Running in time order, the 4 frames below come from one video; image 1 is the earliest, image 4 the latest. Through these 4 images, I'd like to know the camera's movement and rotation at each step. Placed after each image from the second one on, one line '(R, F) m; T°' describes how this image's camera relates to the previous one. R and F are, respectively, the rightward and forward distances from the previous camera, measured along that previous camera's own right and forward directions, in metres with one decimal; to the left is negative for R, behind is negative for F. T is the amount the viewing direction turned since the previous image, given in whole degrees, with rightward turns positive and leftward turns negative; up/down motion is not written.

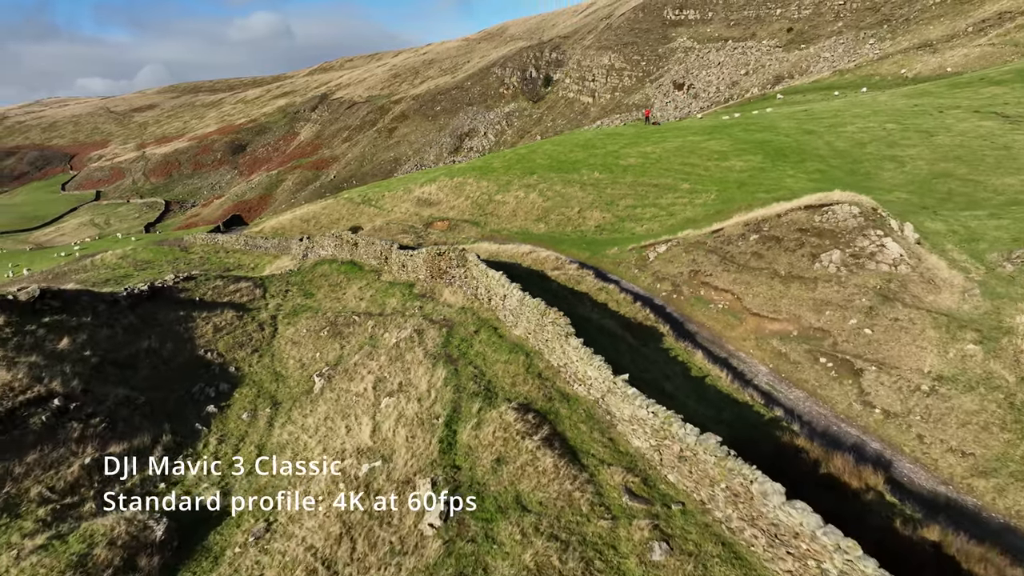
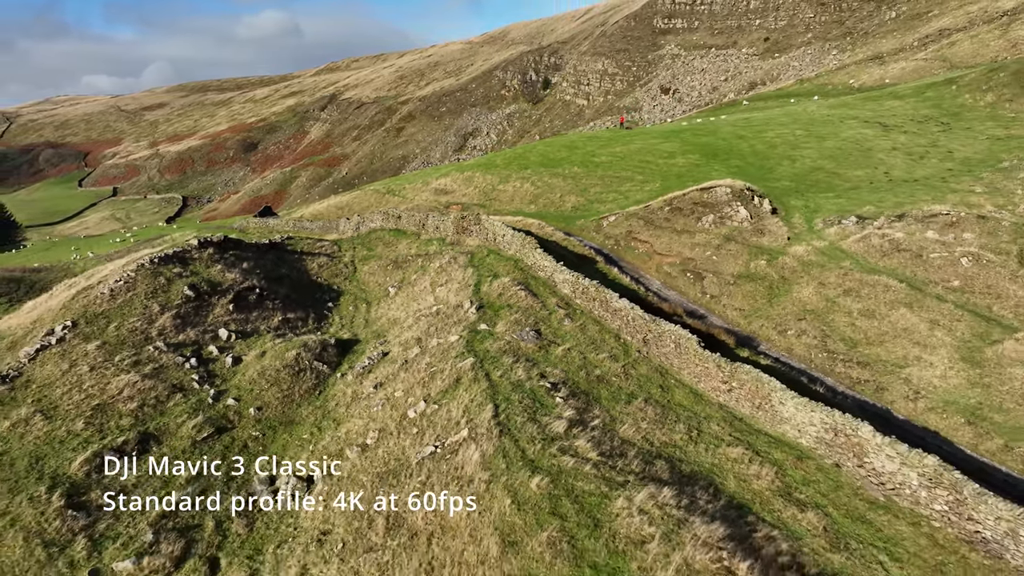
(+0.3, -12.2) m; 0°
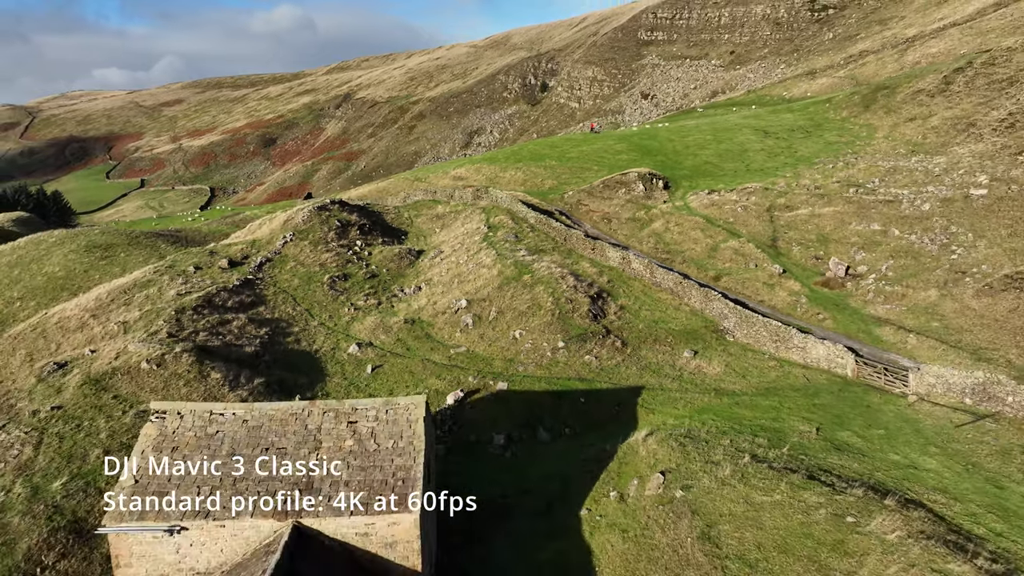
(+0.8, -22.6) m; 0°
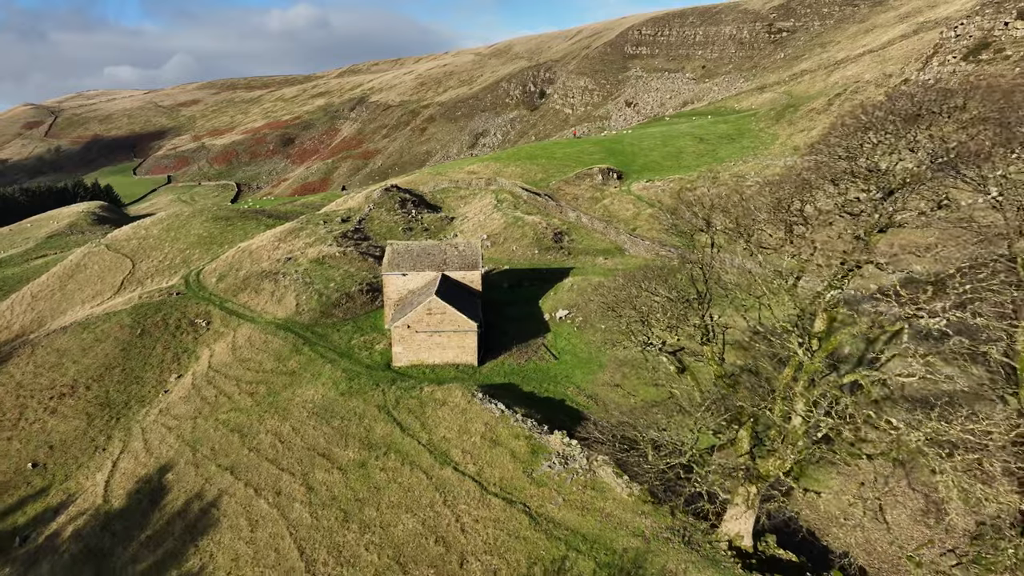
(+0.2, -25.1) m; 0°
